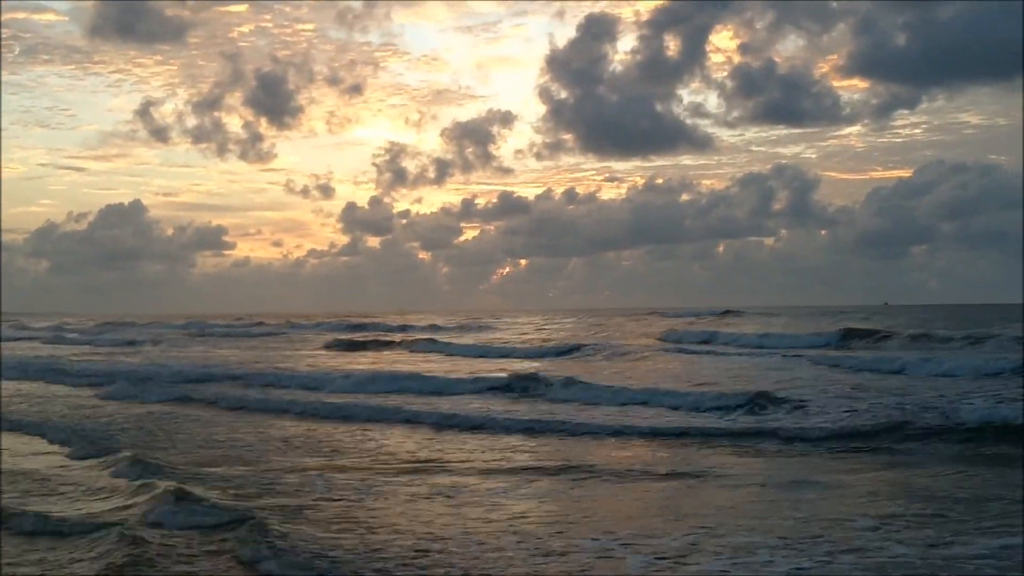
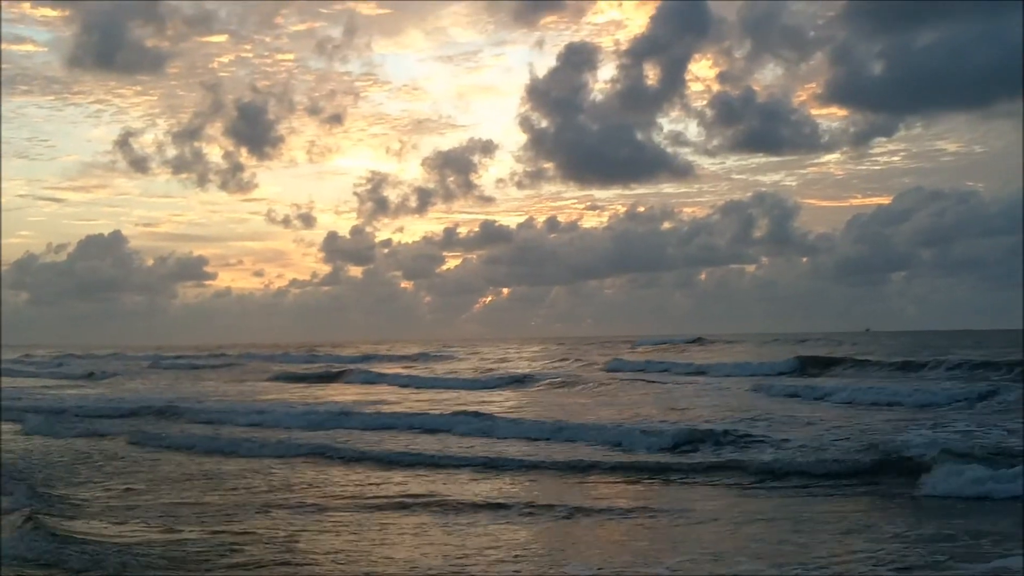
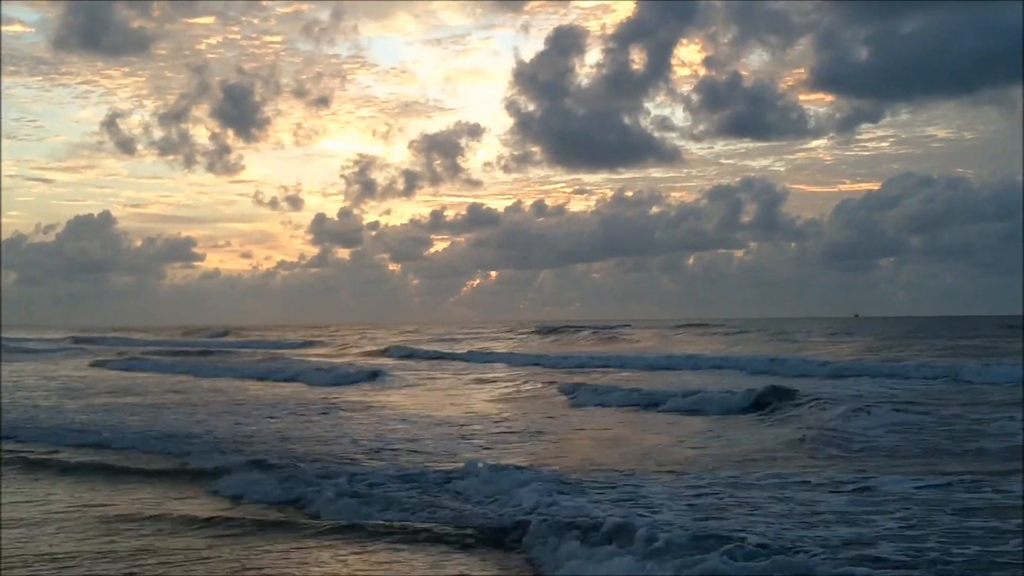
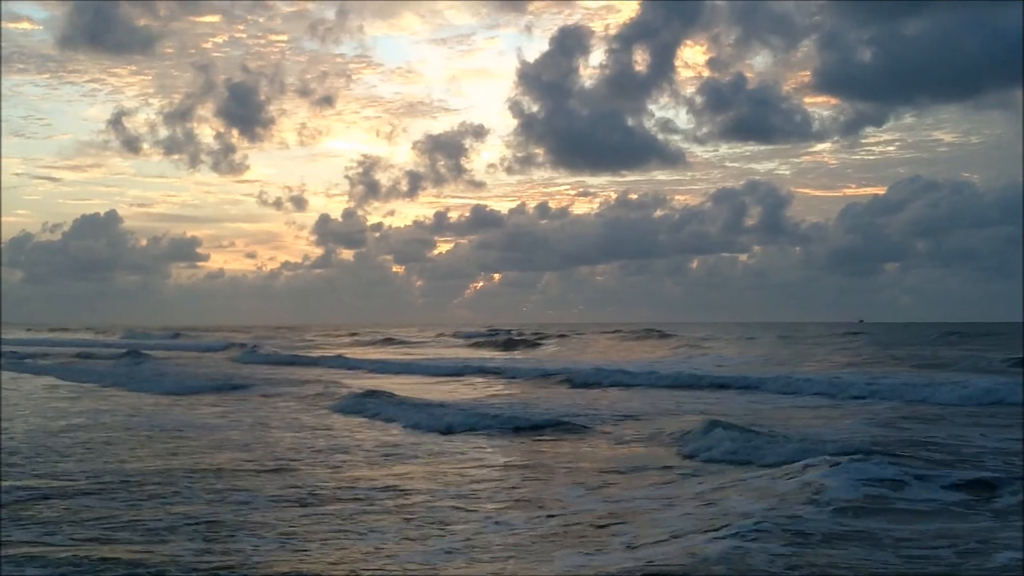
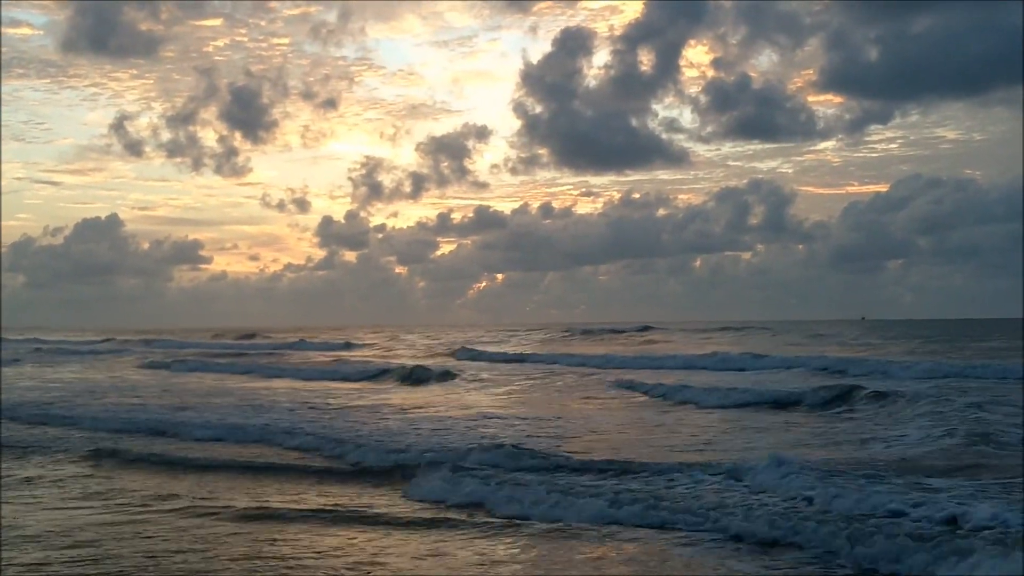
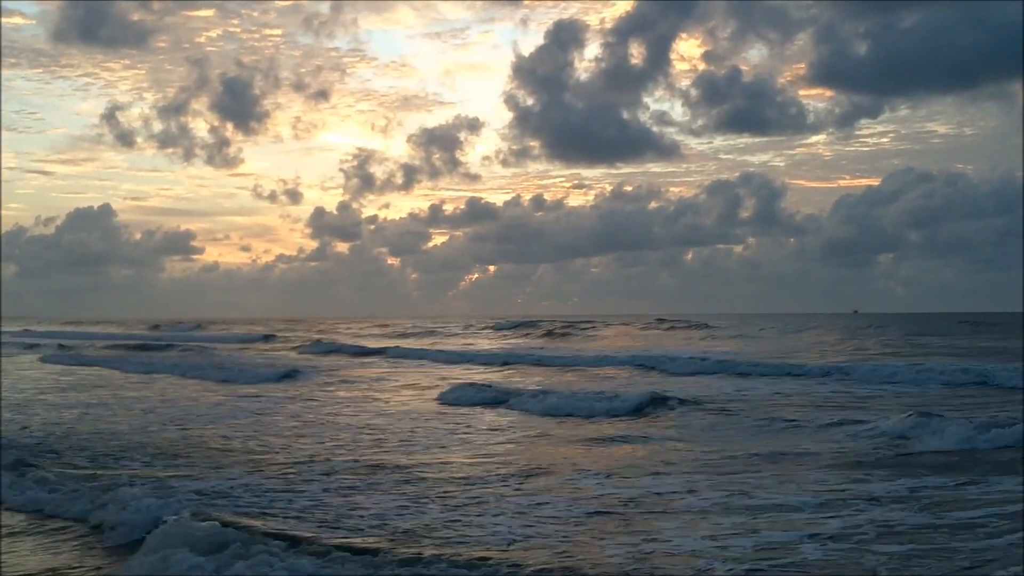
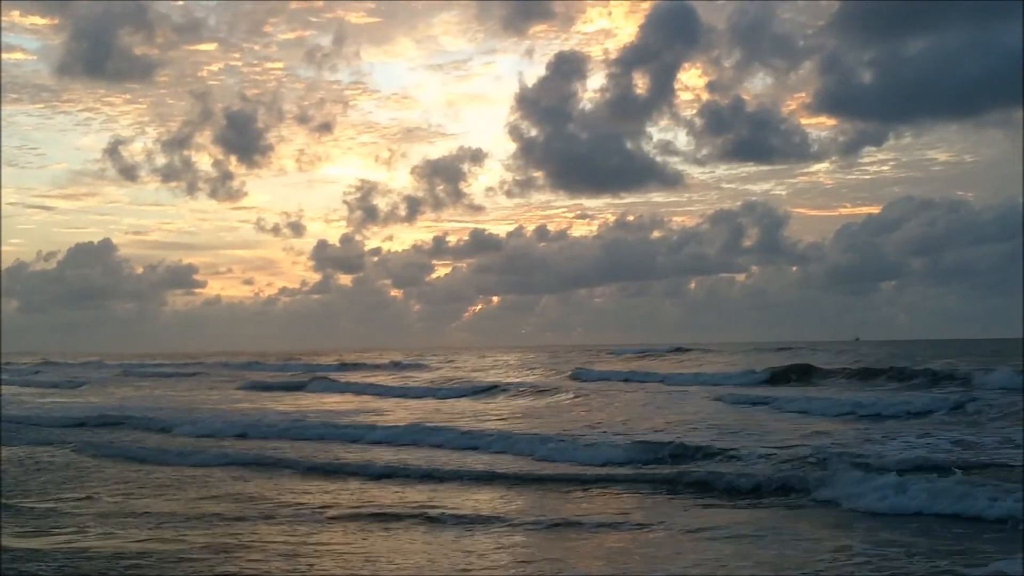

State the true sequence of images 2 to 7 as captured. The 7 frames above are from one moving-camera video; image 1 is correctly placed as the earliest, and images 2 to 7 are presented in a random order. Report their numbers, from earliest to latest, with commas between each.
2, 7, 5, 3, 6, 4
